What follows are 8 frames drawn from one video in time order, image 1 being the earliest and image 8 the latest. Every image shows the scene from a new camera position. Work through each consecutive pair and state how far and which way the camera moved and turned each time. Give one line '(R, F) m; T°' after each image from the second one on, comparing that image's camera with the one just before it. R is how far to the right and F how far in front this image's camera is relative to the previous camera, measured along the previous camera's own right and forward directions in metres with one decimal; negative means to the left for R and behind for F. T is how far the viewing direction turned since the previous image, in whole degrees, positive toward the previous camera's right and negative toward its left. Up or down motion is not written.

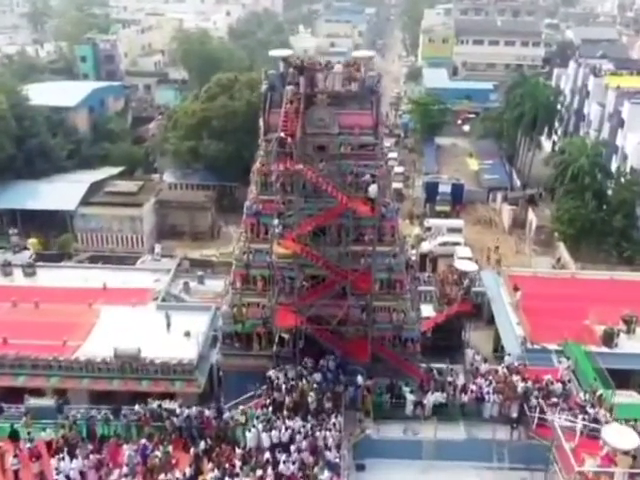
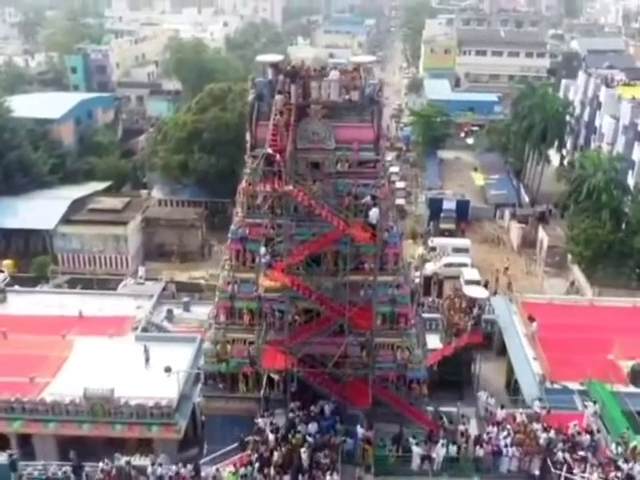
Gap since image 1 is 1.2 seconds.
(+0.2, +2.7) m; 0°
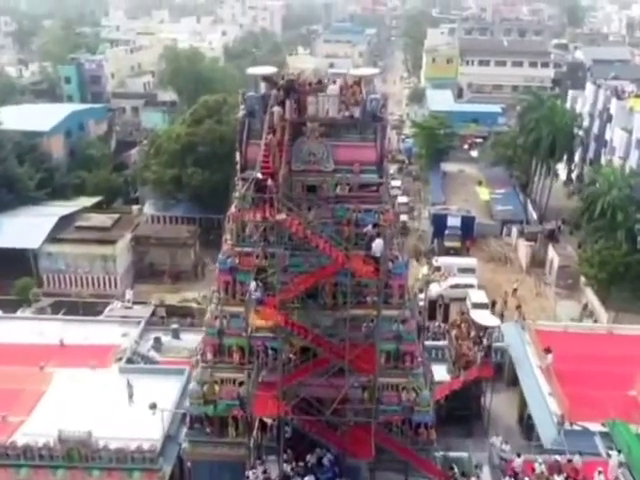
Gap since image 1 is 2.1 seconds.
(+0.1, +1.9) m; 0°
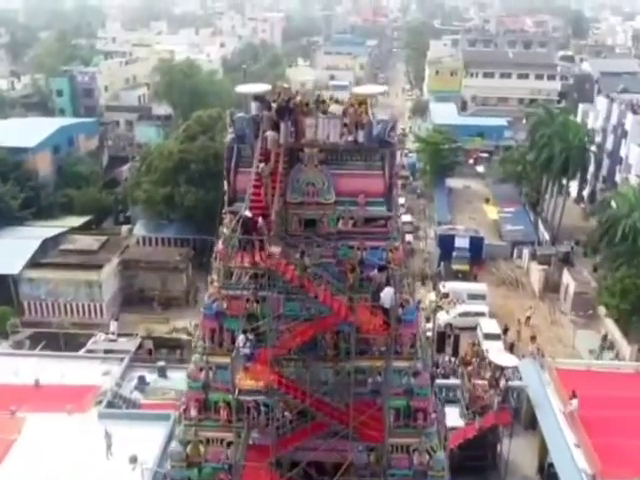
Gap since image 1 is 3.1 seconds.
(0.0, +2.3) m; 0°
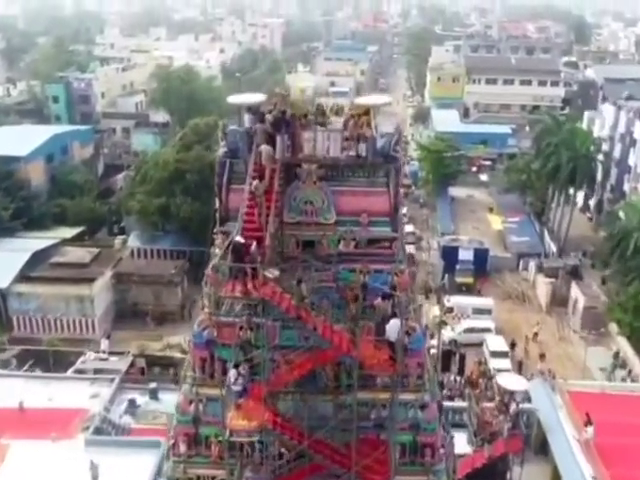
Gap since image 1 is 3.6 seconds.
(0.0, +1.2) m; 0°
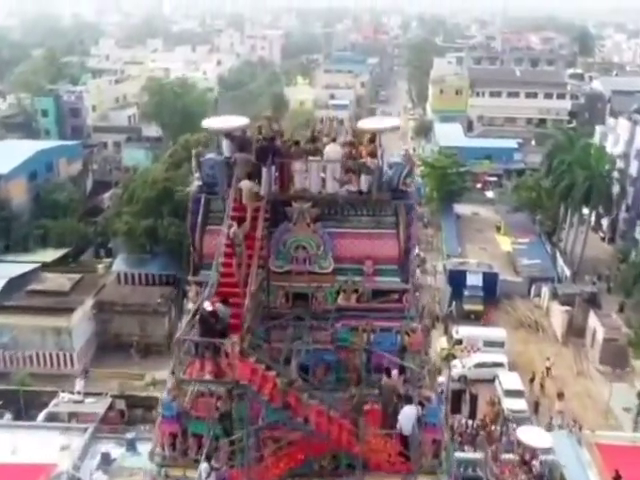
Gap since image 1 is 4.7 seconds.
(+0.1, +2.5) m; 0°
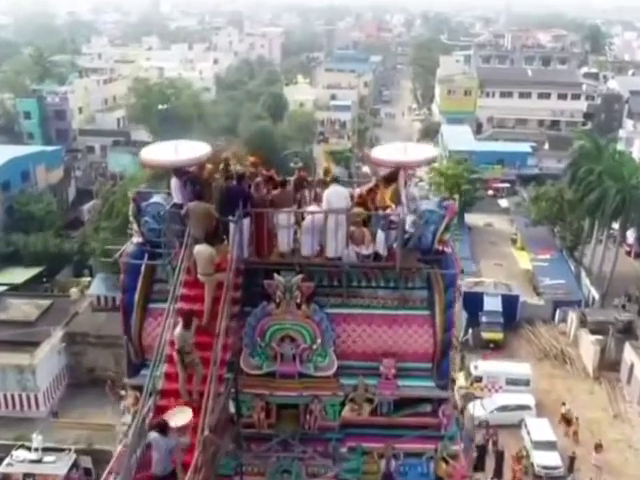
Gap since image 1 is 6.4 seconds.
(+0.1, +3.8) m; 0°
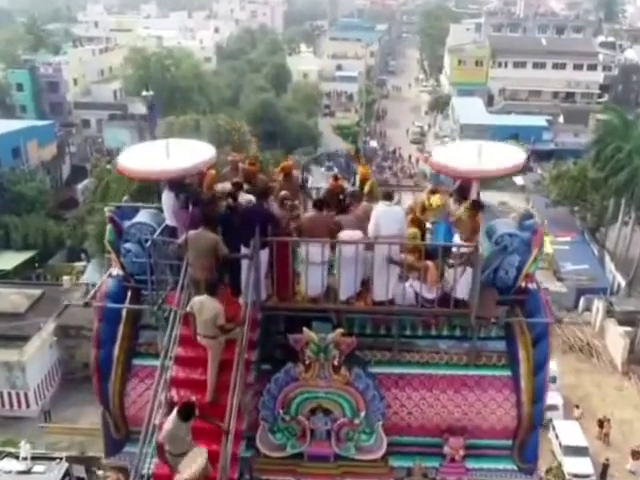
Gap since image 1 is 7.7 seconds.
(-0.4, +2.1) m; 0°
